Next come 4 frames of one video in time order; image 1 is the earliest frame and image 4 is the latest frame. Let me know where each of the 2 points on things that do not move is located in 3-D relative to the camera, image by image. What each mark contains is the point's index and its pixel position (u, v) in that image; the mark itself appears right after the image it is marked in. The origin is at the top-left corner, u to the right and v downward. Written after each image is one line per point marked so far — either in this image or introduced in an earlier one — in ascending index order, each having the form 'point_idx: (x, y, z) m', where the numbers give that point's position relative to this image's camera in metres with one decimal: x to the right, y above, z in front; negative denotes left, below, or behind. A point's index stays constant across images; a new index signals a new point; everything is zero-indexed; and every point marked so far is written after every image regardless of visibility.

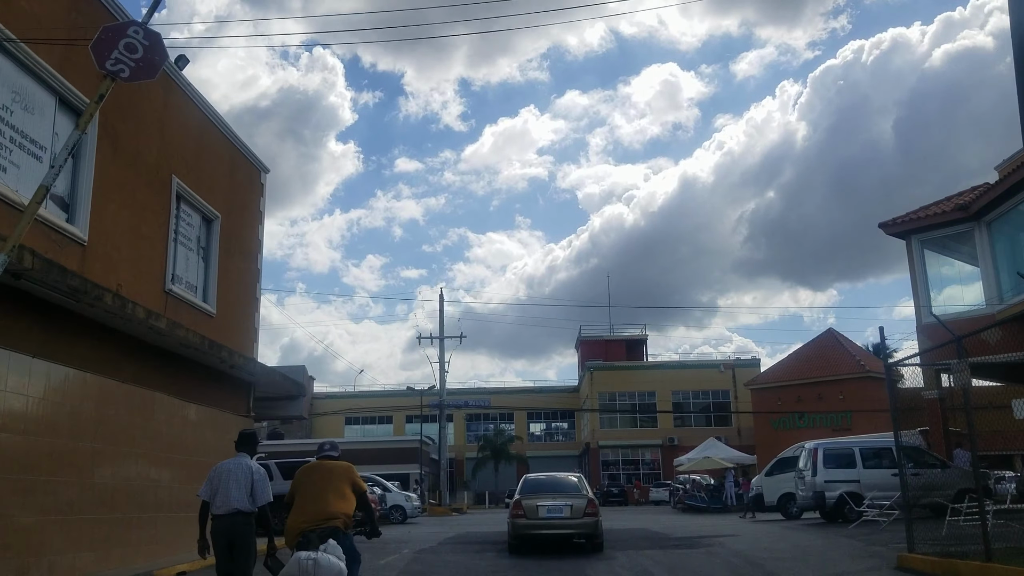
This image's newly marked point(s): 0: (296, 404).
0: (-4.6, -2.5, +19.0) m
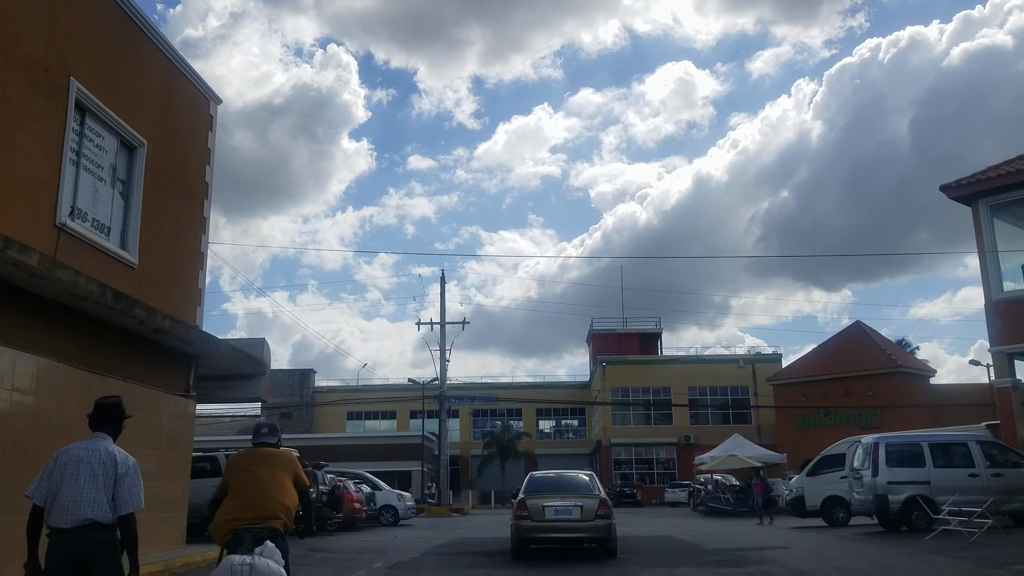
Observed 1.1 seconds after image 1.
0: (-4.6, -1.7, +15.9) m
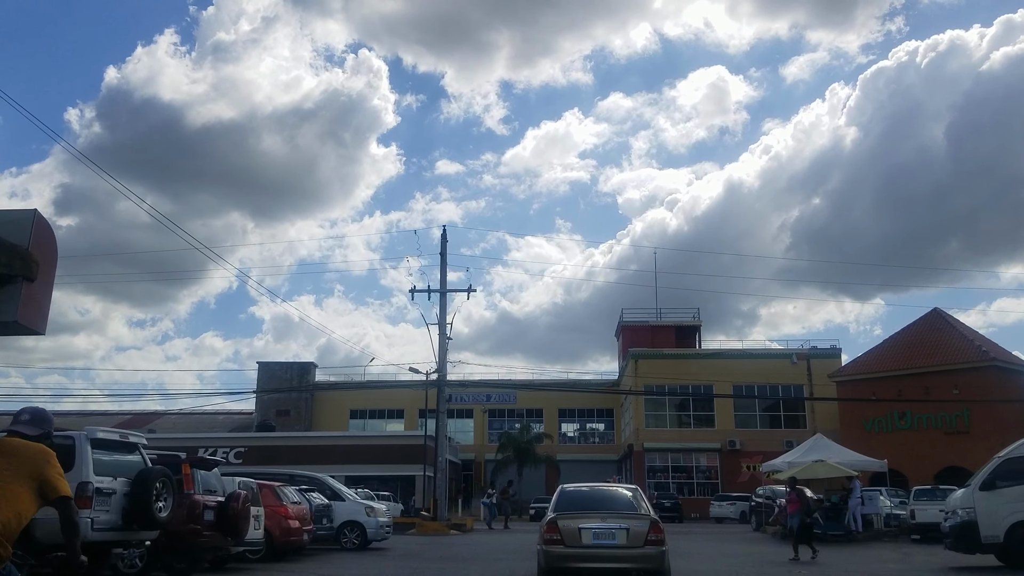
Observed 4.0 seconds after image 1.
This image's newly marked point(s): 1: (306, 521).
0: (-4.7, -0.1, +8.5) m
1: (-4.0, -4.5, +17.5) m
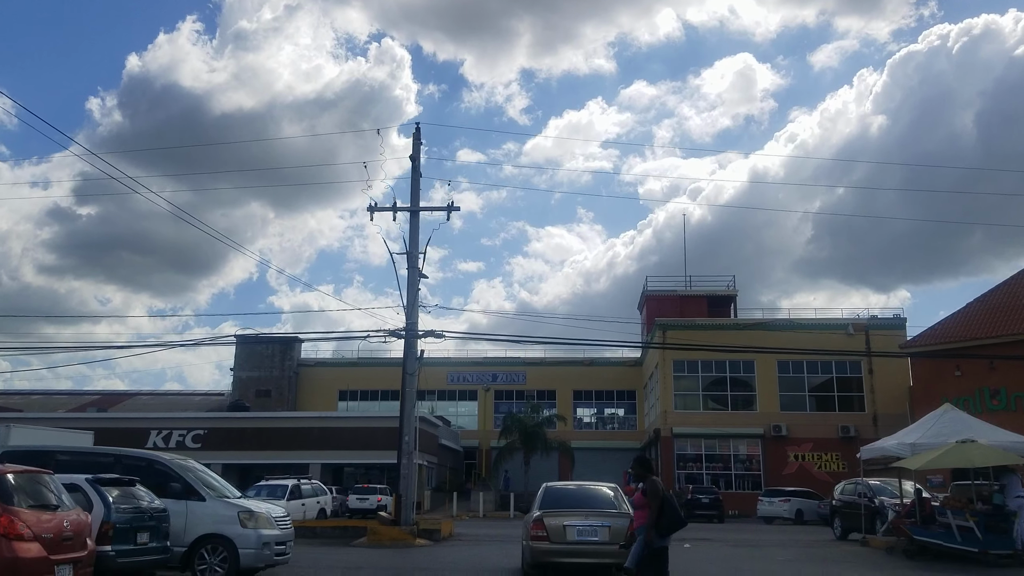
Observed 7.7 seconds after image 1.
0: (-5.4, +1.7, +0.5) m
1: (-4.6, -2.6, +9.5) m
